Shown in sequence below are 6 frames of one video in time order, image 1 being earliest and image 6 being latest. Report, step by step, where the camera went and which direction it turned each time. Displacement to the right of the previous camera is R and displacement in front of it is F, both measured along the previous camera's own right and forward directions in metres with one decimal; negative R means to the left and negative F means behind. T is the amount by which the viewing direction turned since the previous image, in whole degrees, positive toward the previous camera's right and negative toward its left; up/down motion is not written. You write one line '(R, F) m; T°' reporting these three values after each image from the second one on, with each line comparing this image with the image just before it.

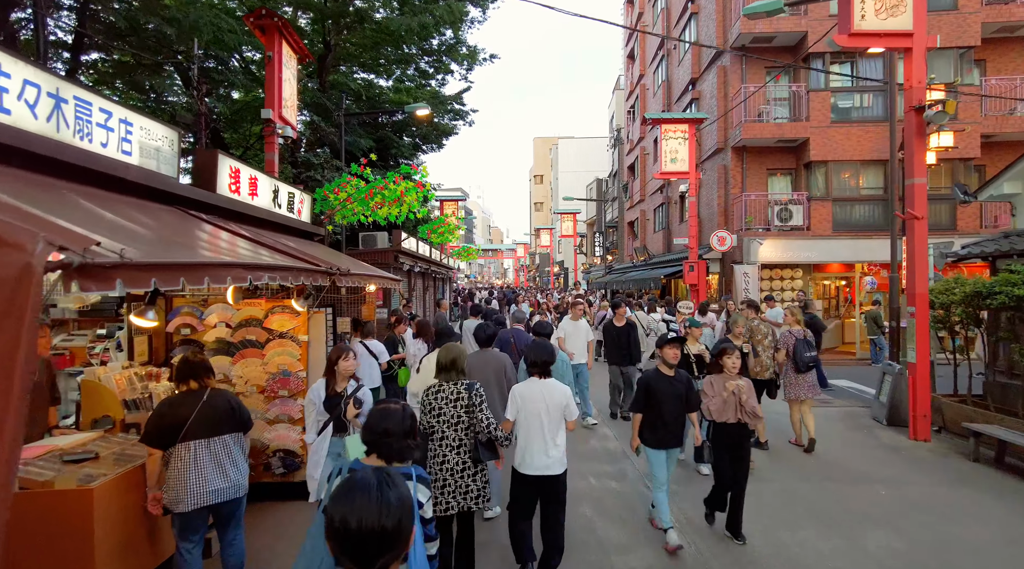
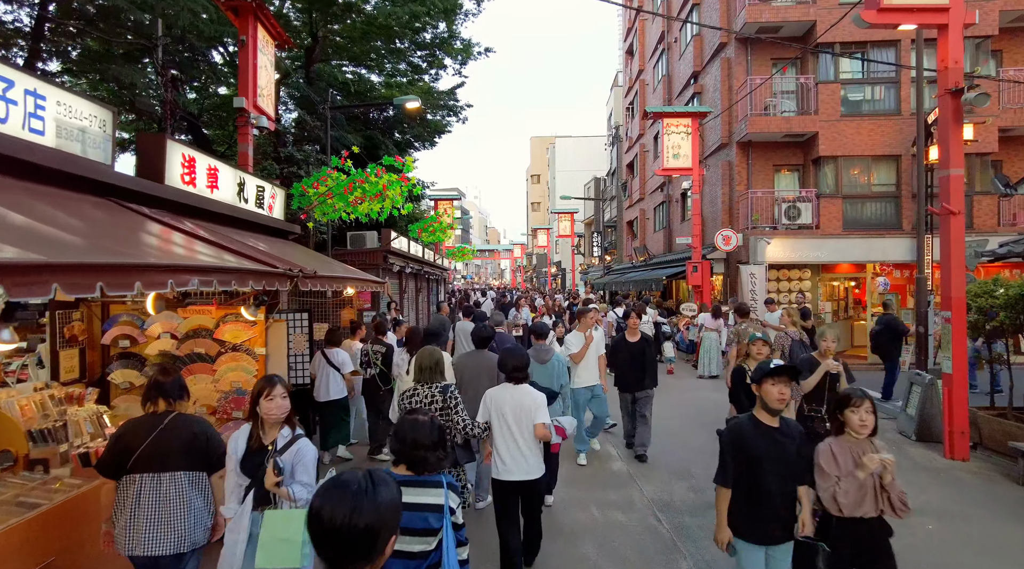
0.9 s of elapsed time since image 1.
(+0.1, +0.8) m; 0°
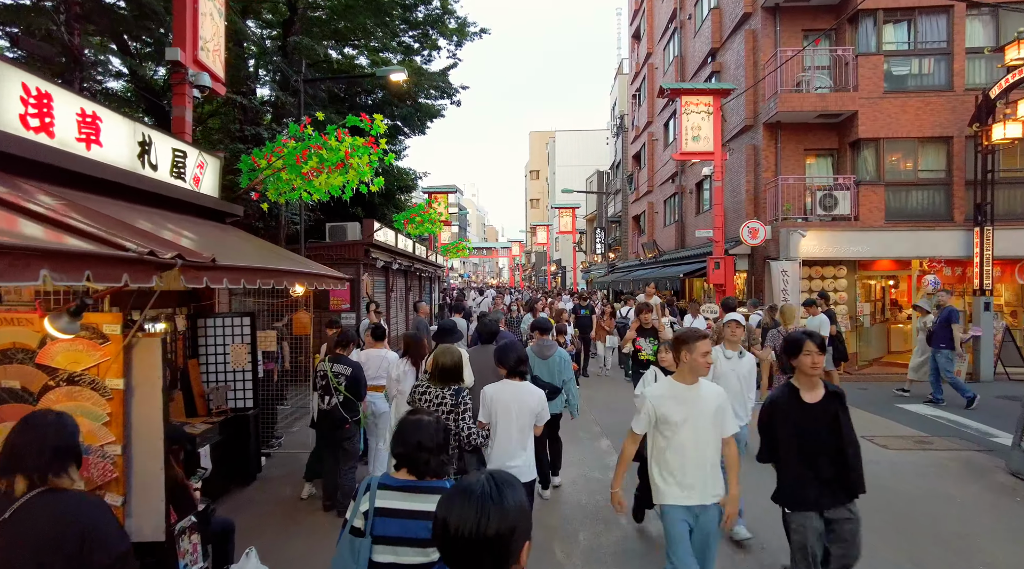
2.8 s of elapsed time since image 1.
(0.0, +1.9) m; 0°
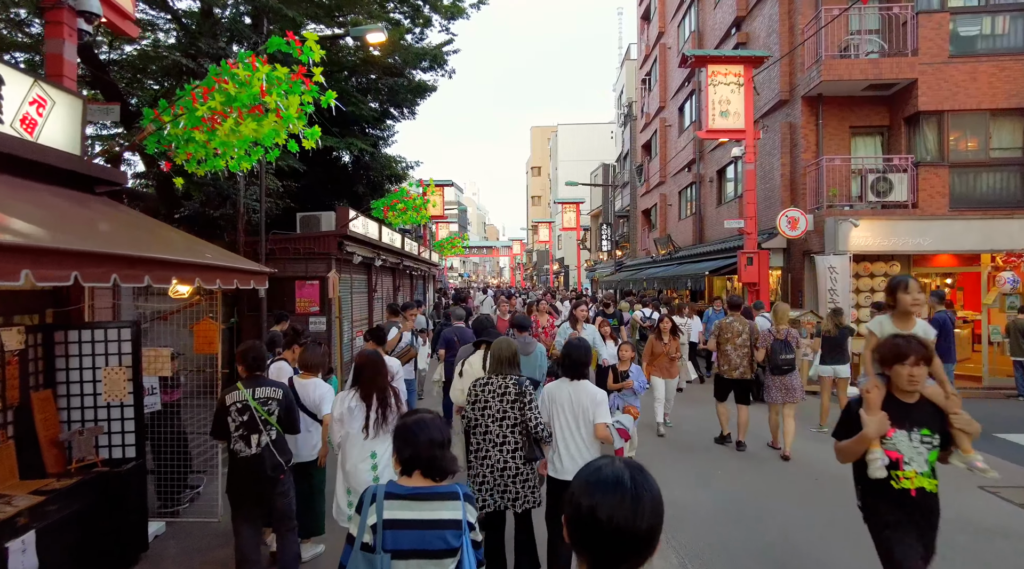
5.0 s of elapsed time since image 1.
(0.0, +2.1) m; 0°
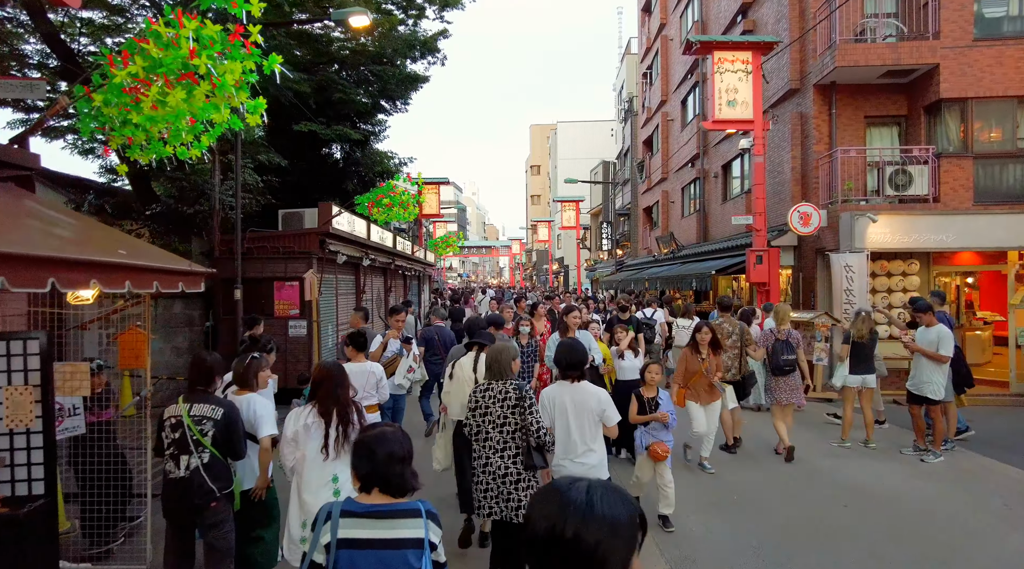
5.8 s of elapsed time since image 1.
(+0.1, +0.8) m; 0°
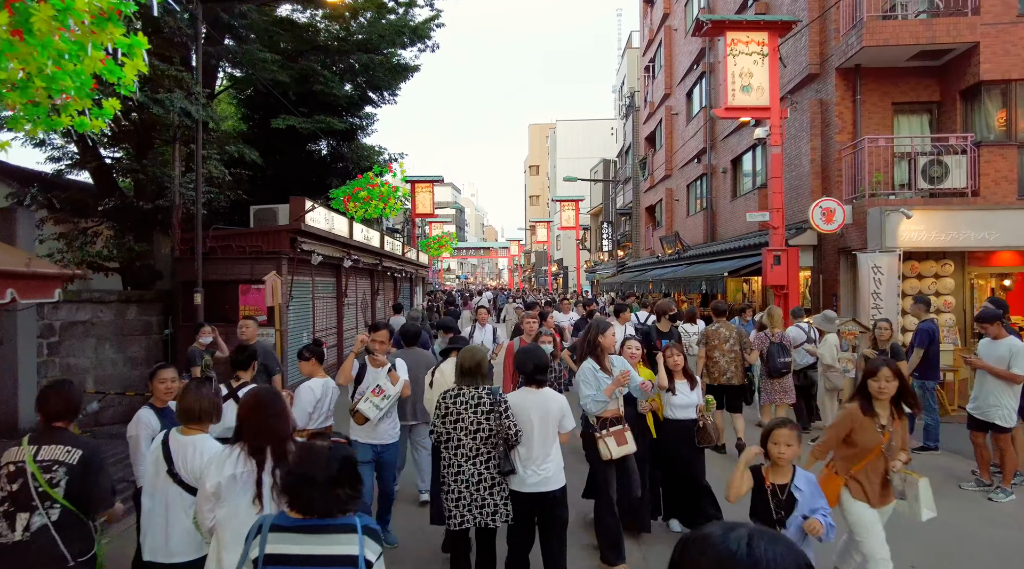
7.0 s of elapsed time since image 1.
(+0.1, +1.2) m; 0°
